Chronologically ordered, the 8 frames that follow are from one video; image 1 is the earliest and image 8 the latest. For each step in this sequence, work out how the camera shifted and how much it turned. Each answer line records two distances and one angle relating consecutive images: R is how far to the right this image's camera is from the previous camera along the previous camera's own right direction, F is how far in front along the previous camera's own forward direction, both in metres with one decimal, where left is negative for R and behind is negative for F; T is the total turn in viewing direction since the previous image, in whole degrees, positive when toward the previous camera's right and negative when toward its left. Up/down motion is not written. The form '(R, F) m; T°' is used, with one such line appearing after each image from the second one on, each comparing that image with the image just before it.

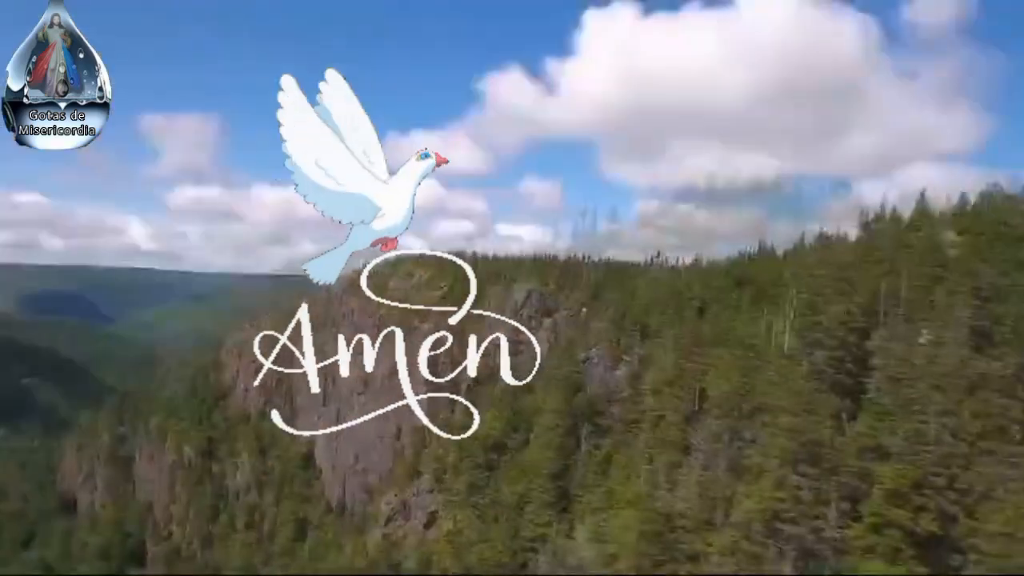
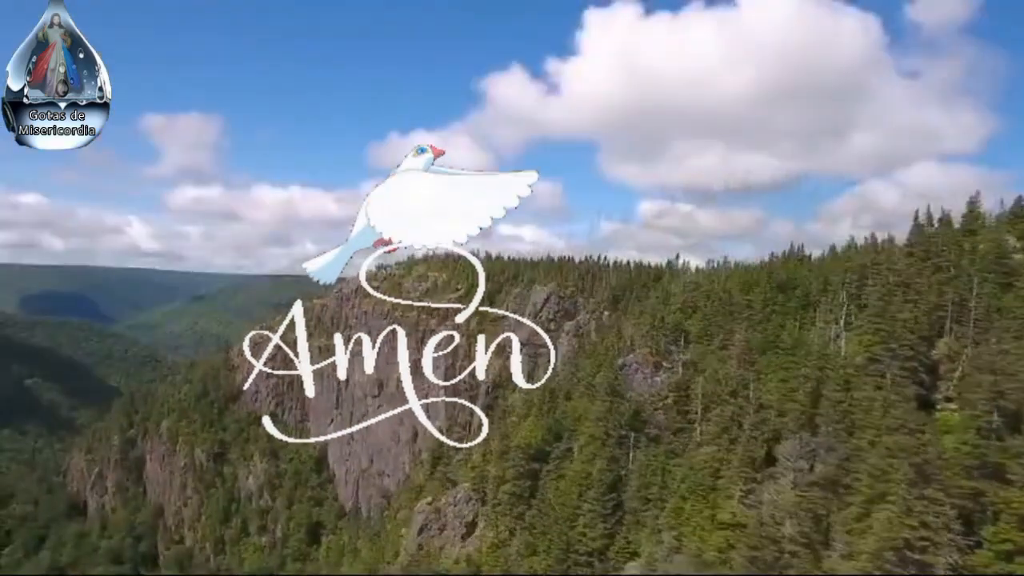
(-4.0, +1.2) m; 0°
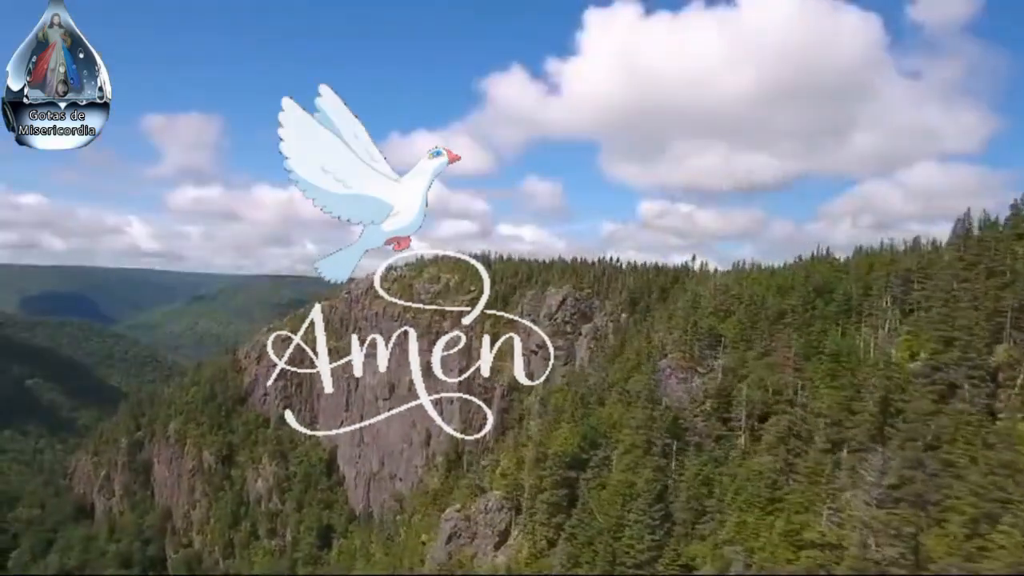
(-3.3, +1.3) m; 0°
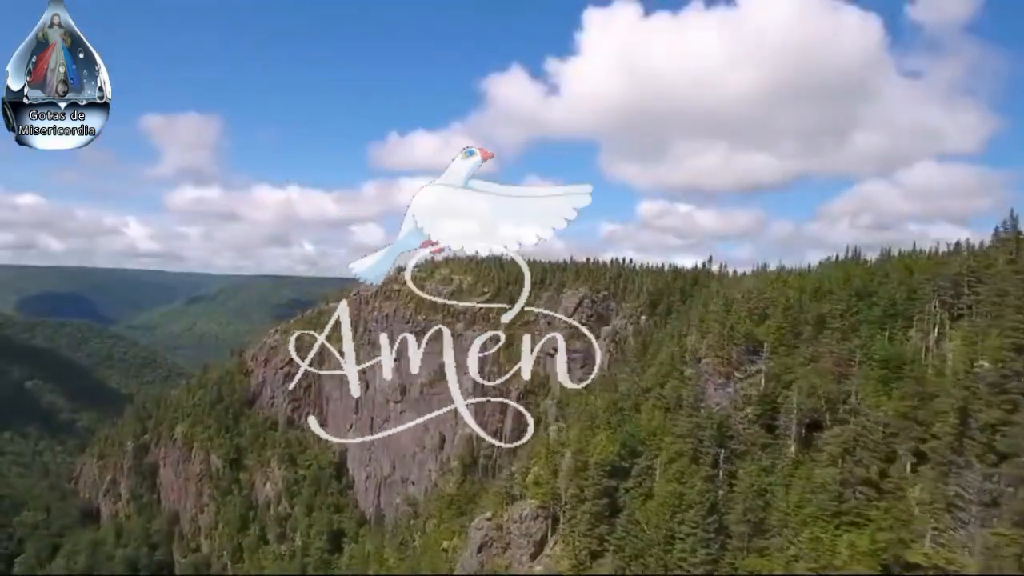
(-3.5, +1.5) m; 0°
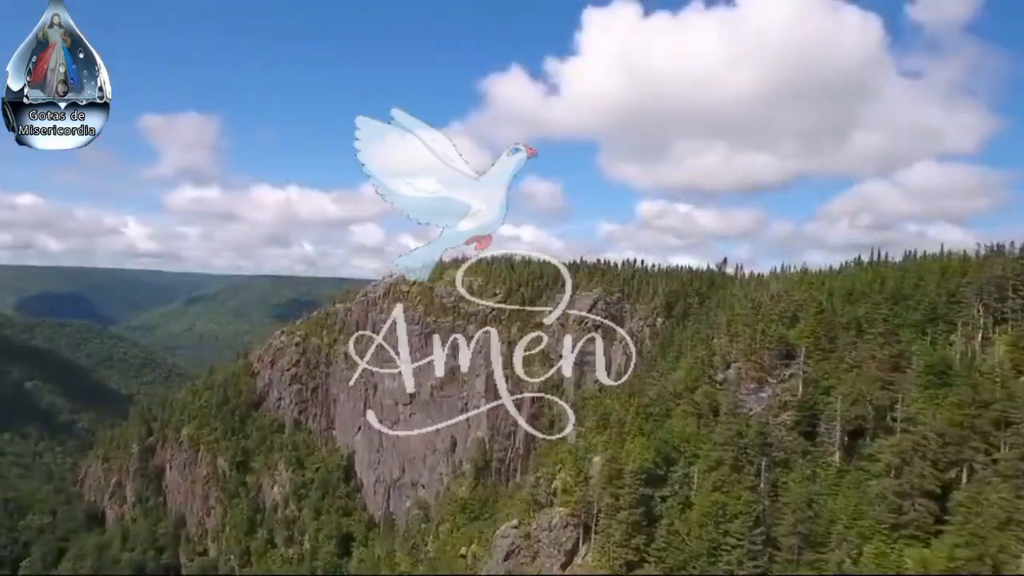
(-2.9, +1.3) m; 0°
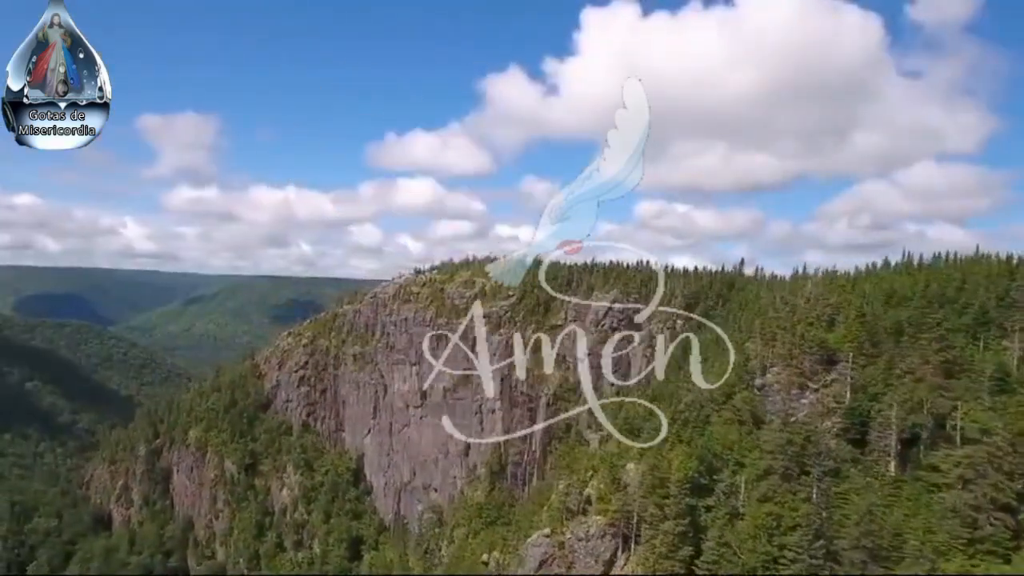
(-3.5, +1.5) m; 0°
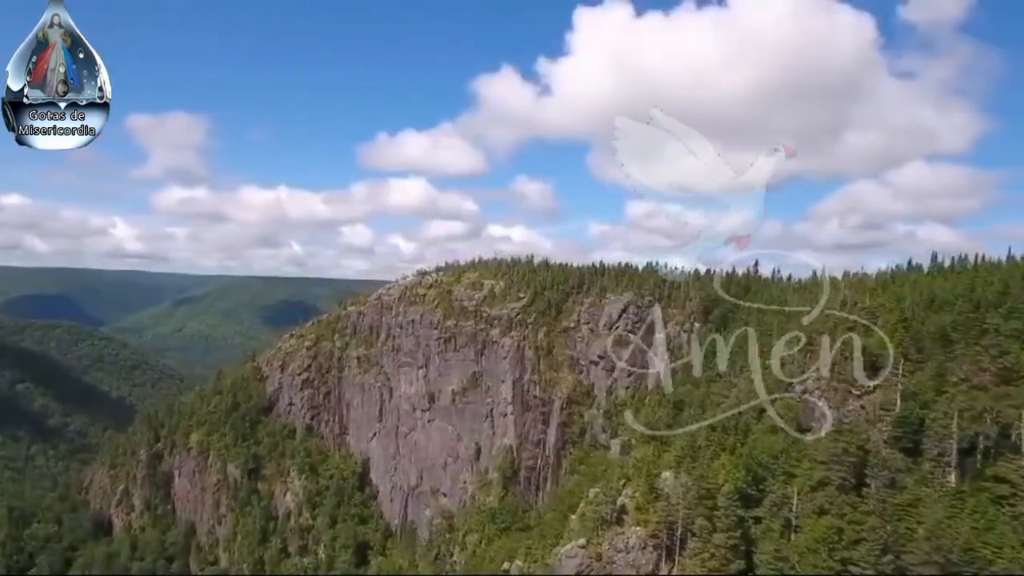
(-4.1, +1.7) m; +1°
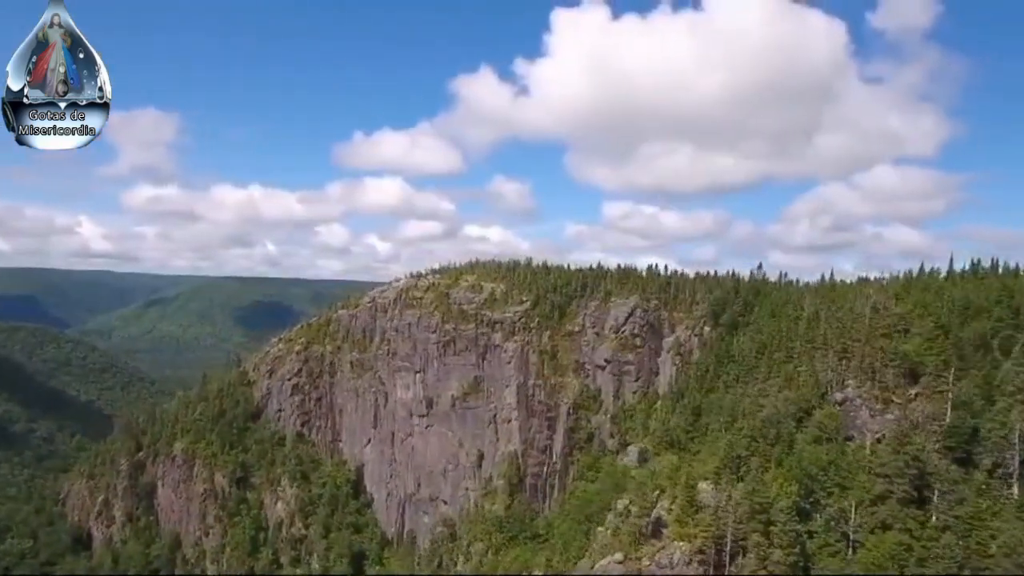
(-5.6, +2.2) m; +2°
